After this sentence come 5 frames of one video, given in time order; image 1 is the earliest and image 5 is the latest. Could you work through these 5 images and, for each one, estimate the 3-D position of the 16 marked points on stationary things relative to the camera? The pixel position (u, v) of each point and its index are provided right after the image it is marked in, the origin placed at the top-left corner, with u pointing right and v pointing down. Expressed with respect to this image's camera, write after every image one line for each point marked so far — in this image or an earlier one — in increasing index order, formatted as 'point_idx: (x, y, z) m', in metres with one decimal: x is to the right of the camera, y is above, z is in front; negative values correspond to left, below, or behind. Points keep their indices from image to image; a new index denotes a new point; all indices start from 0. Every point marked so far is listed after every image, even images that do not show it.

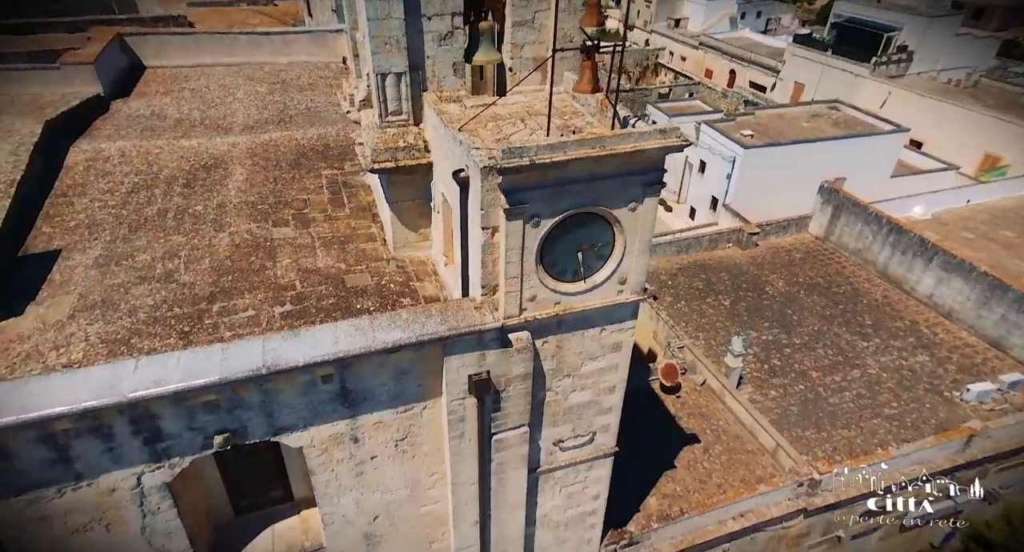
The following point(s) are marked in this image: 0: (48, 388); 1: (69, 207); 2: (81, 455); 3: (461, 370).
0: (-4.4, -1.1, +6.1) m
1: (-6.5, +1.0, +9.4) m
2: (-4.3, -1.8, +6.5) m
3: (-0.6, -1.1, +7.8) m
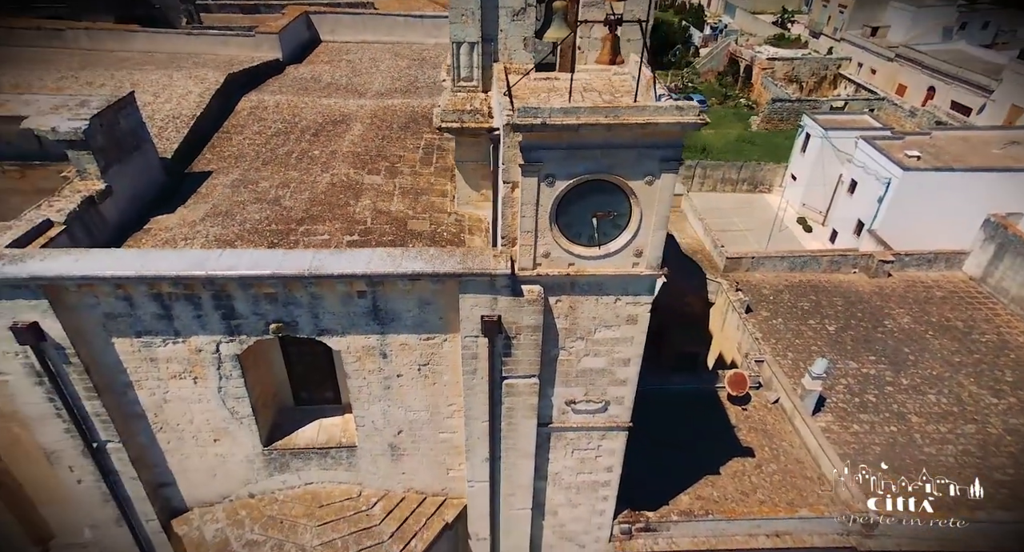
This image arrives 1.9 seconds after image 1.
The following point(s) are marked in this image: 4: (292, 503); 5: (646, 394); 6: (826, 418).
0: (-4.6, +0.2, +8.2) m
1: (-5.4, +2.6, +11.9) m
2: (-4.5, -0.6, +8.6) m
3: (-0.5, -0.5, +8.8) m
4: (-3.6, -3.7, +10.4) m
5: (+3.1, -2.8, +15.0) m
6: (+7.1, -3.2, +14.3) m
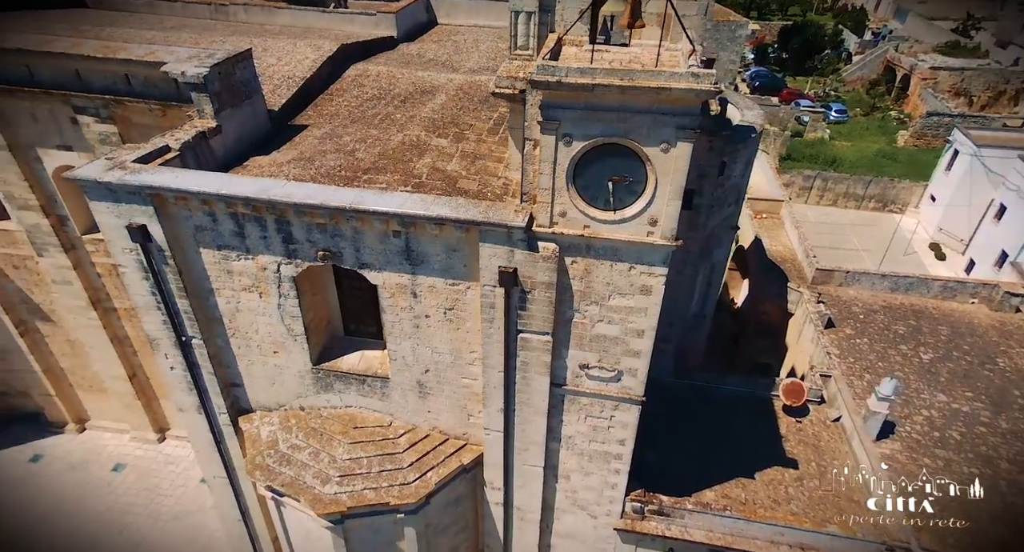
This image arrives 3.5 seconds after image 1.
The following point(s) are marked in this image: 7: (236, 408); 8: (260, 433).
0: (-4.3, +1.5, +9.8) m
1: (-3.9, +3.8, +13.6) m
2: (-4.2, +0.6, +10.1) m
3: (-0.3, +0.2, +9.5) m
4: (-3.3, -2.7, +11.7) m
5: (+4.3, -2.6, +14.7) m
6: (+7.9, -3.5, +13.2) m
7: (-5.3, -2.5, +12.2) m
8: (-4.7, -2.9, +11.8) m
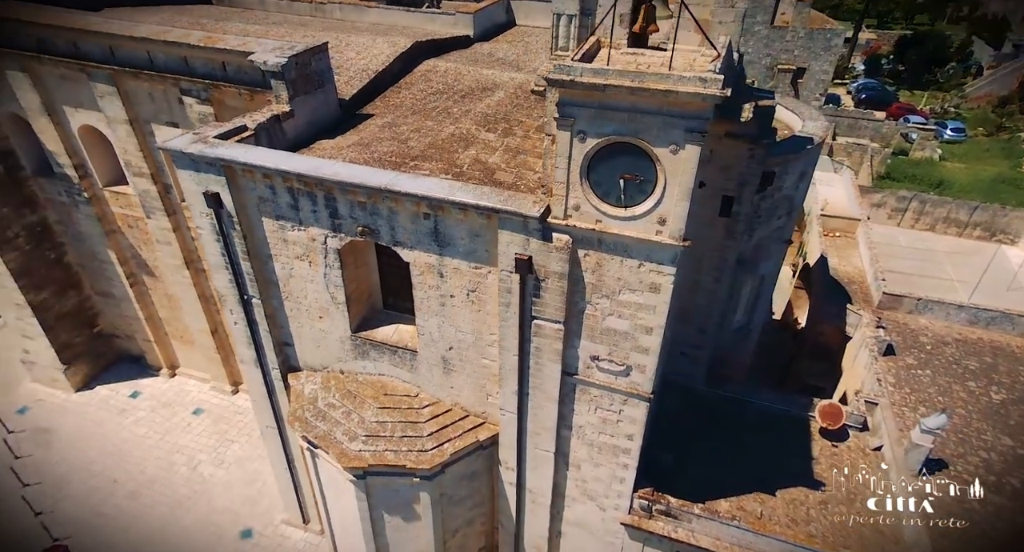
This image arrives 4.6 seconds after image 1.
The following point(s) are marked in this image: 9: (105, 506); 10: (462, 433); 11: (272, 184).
0: (-3.8, +2.0, +11.0) m
1: (-2.7, +4.2, +14.6) m
2: (-3.7, +1.2, +11.3) m
3: (0.0, +0.5, +10.0) m
4: (-2.9, -2.2, +12.7) m
5: (+5.0, -2.9, +14.5) m
6: (+8.3, -4.1, +12.5) m
7: (-4.8, -1.9, +13.5) m
8: (-4.3, -2.3, +13.0) m
9: (-10.3, -5.8, +16.1) m
10: (-0.9, -3.0, +12.1) m
11: (-4.2, +1.6, +11.2) m
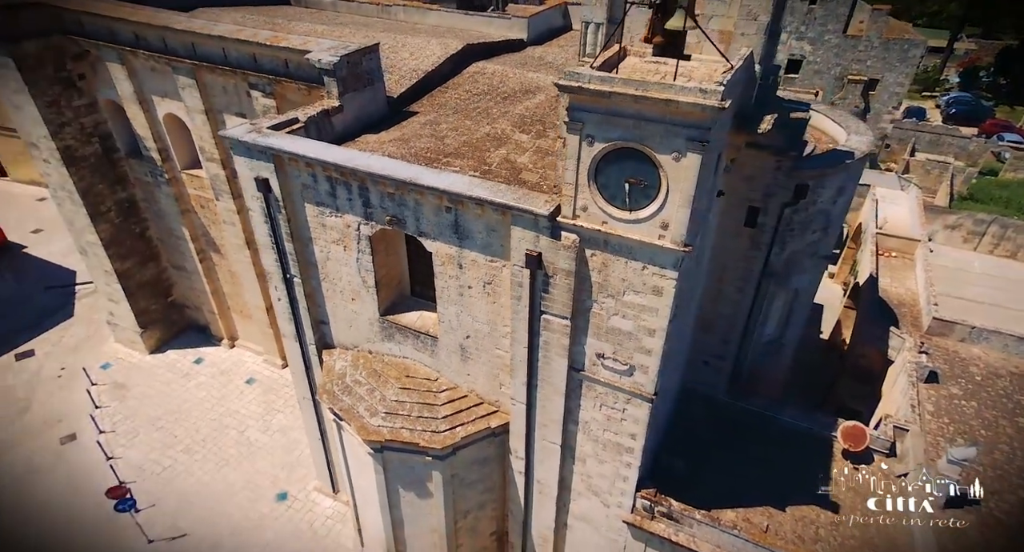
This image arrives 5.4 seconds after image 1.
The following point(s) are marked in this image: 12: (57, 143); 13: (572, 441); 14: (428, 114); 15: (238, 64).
0: (-3.3, +2.3, +11.9) m
1: (-1.7, +4.5, +15.4) m
2: (-3.3, +1.5, +12.2) m
3: (+0.2, +0.5, +10.5) m
4: (-2.6, -1.9, +13.5) m
5: (+5.5, -3.1, +14.4) m
6: (+8.4, -4.5, +12.0) m
7: (-4.3, -1.5, +14.5) m
8: (-3.9, -2.0, +13.9) m
9: (-9.7, -5.1, +17.8) m
10: (-0.7, -2.9, +12.7) m
11: (-3.8, +2.0, +12.2) m
12: (-12.6, +3.7, +17.7) m
13: (+1.1, -3.1, +12.2) m
14: (-1.9, +3.7, +14.5) m
15: (-6.7, +5.2, +15.5) m
